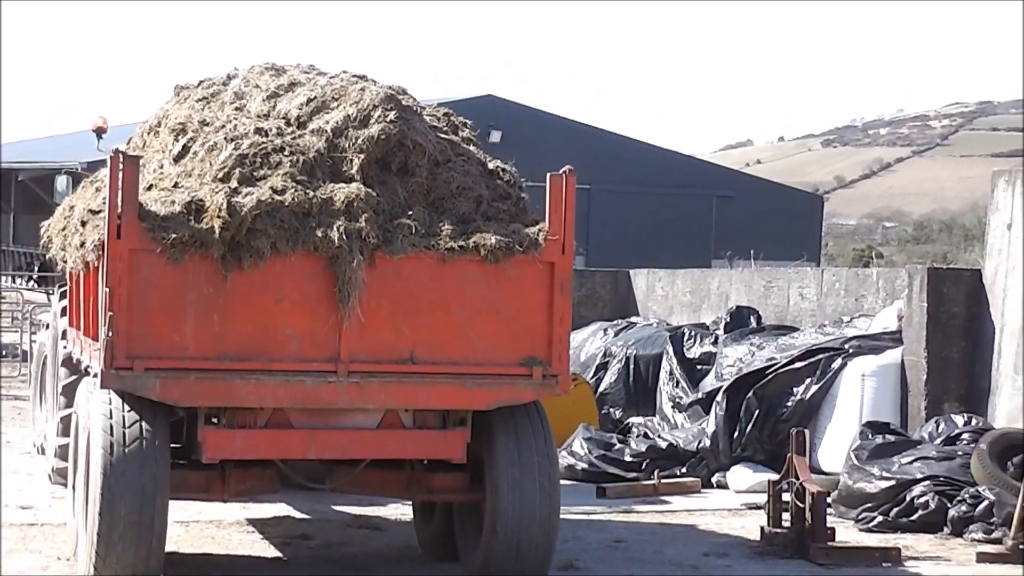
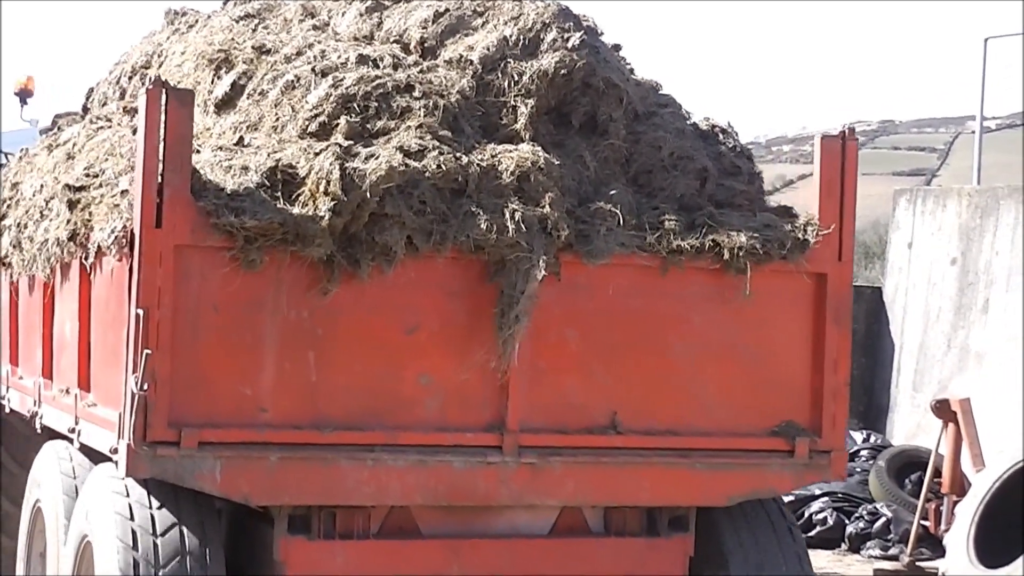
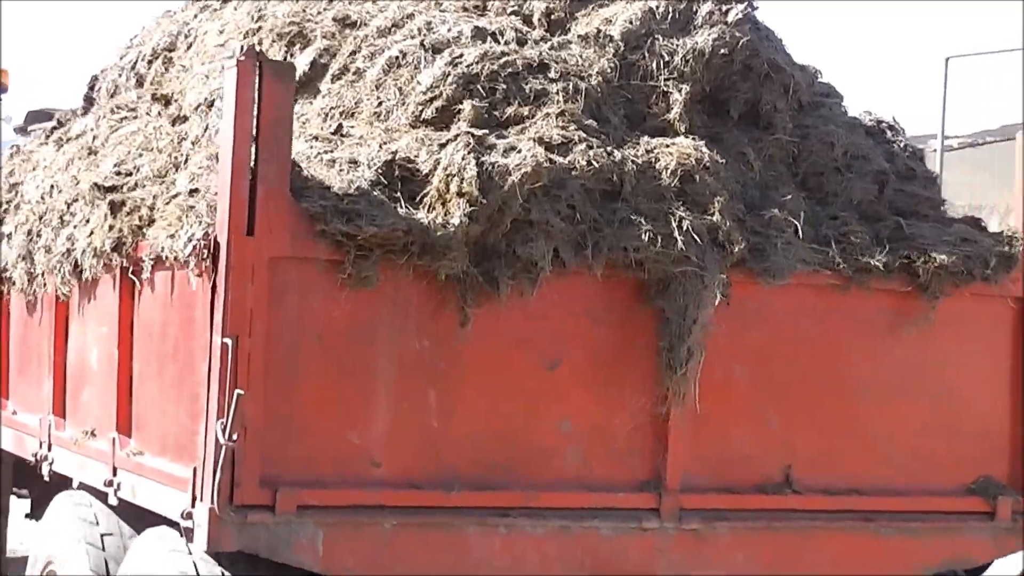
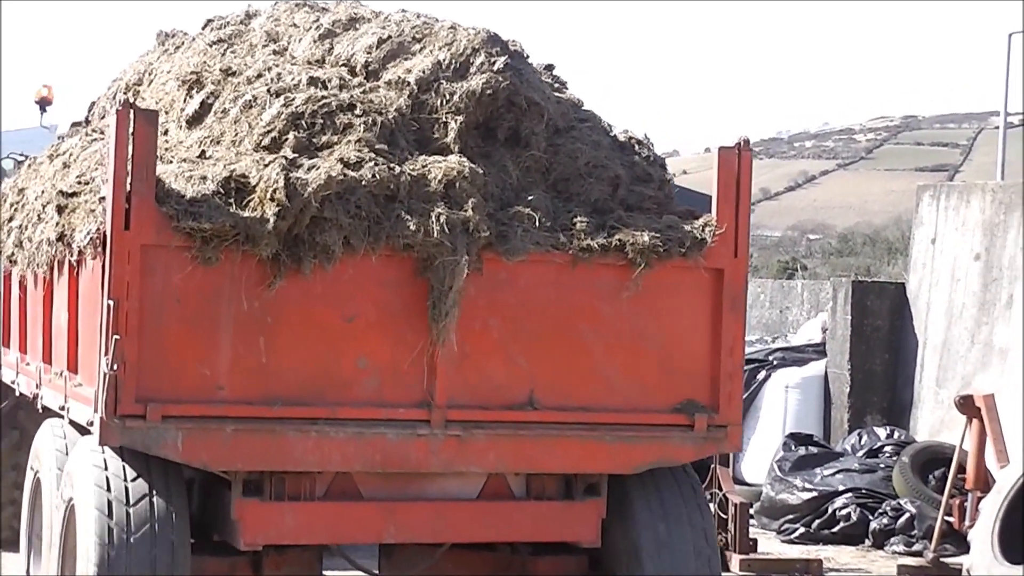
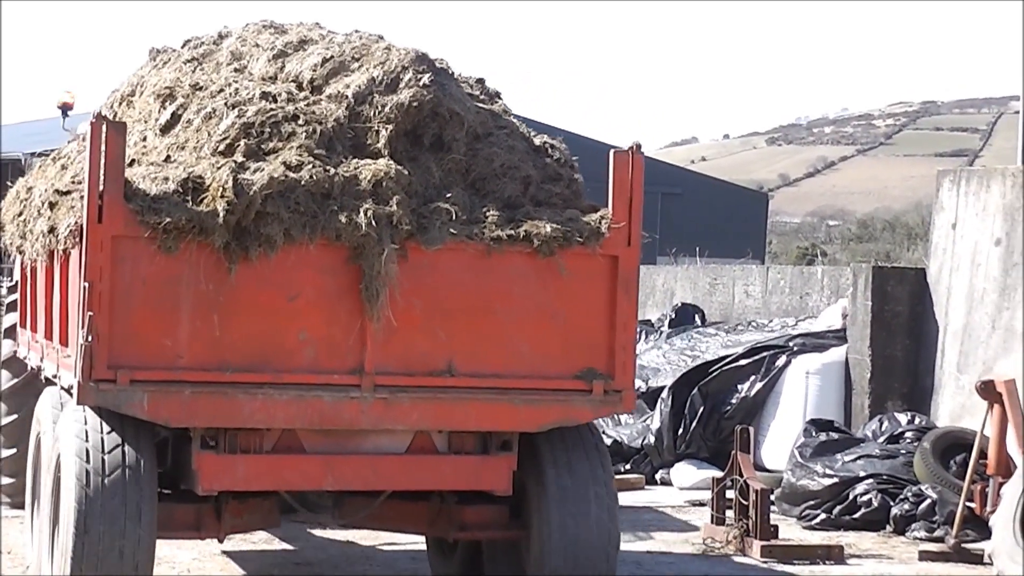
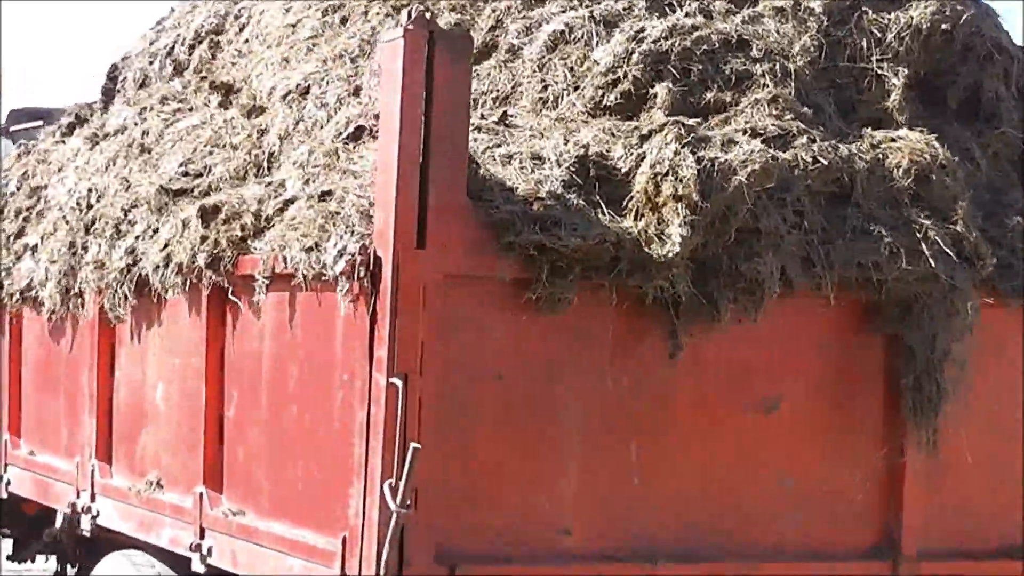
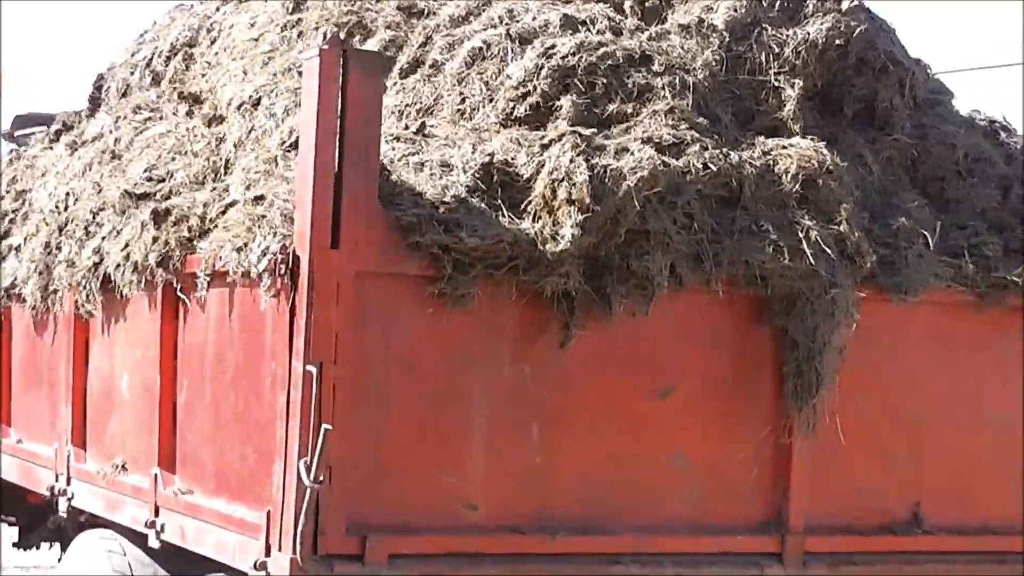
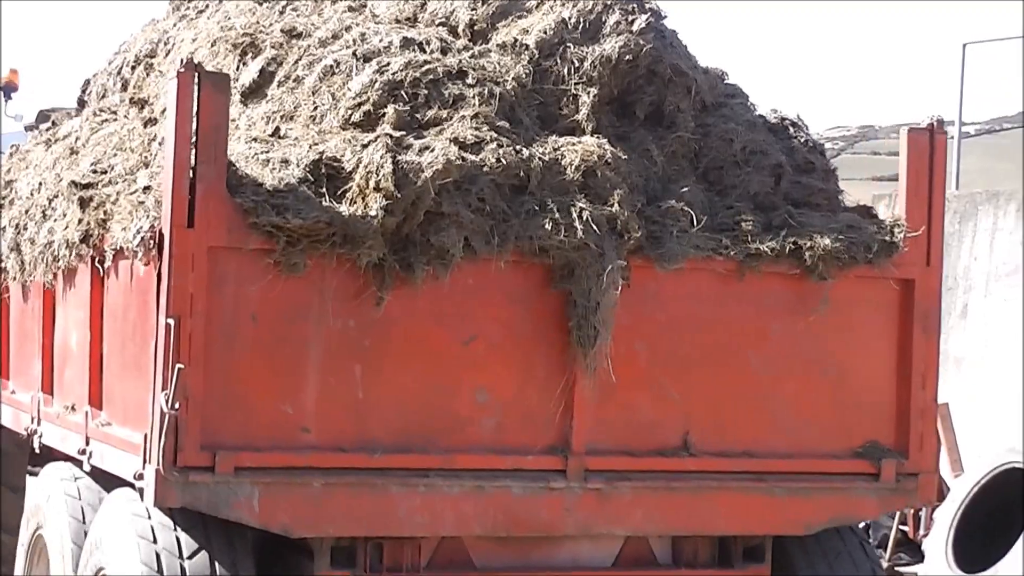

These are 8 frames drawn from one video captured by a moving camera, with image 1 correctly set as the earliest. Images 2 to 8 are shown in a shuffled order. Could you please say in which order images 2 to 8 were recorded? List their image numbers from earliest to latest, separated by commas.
5, 4, 2, 8, 3, 7, 6
